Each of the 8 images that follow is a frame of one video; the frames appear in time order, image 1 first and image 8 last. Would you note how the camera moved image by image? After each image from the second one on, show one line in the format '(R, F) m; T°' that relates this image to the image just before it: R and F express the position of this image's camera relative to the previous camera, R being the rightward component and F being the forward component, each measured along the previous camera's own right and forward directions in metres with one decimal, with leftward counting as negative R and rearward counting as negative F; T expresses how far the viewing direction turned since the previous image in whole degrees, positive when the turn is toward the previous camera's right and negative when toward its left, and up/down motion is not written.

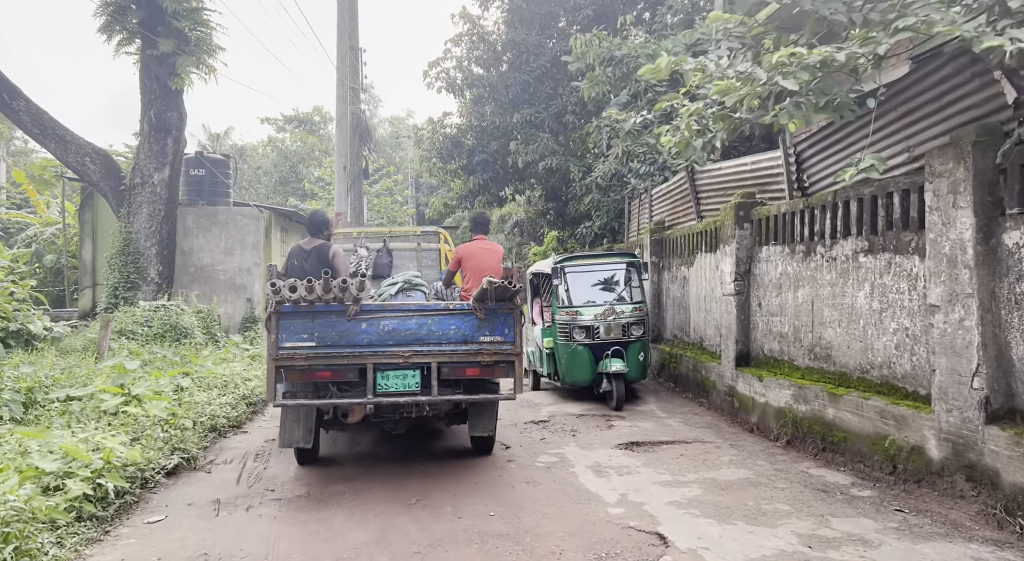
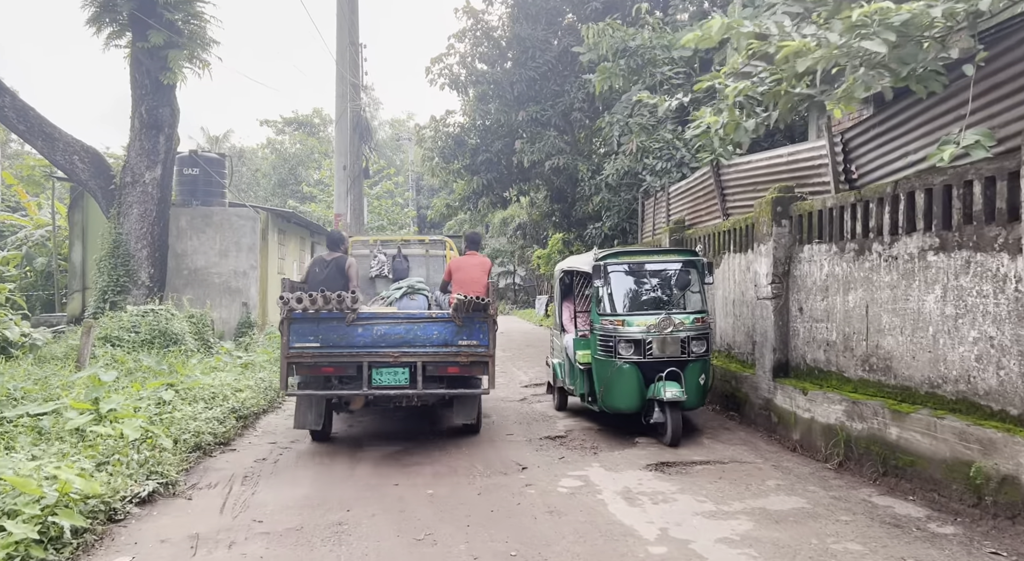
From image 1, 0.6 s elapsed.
(-0.1, +0.6) m; 0°
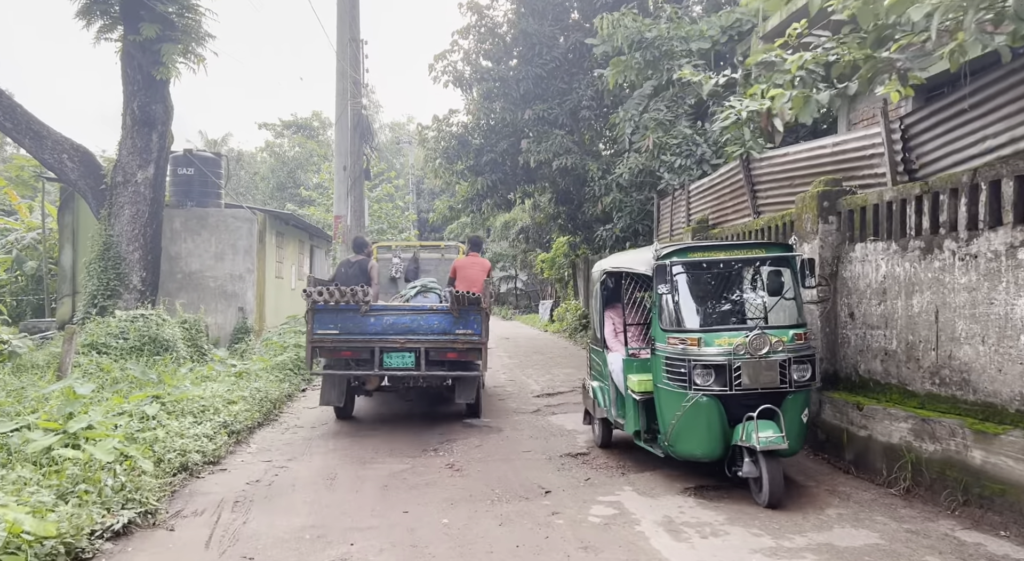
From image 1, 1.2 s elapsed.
(-0.2, +0.6) m; 0°
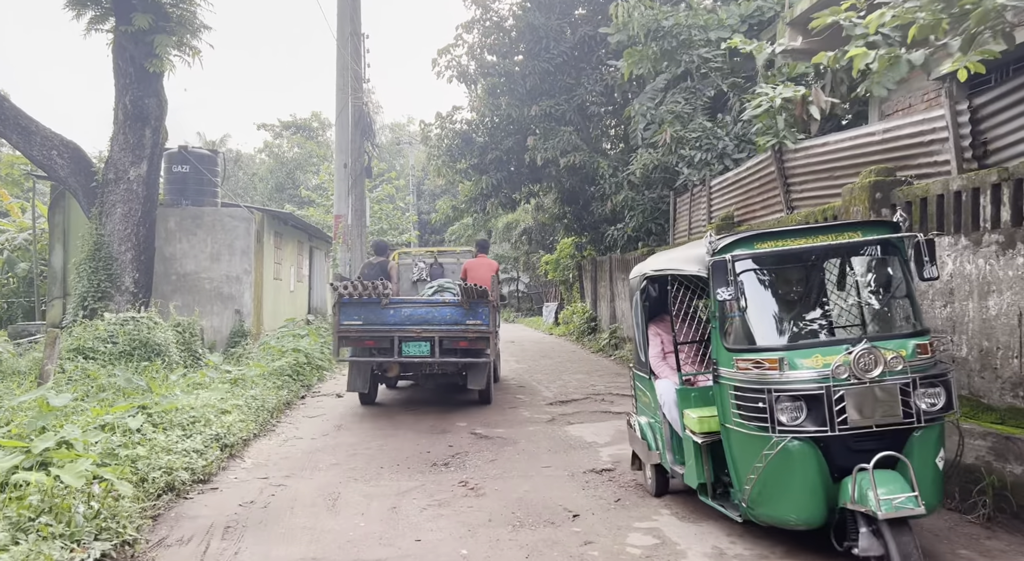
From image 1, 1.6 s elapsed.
(-0.1, +0.5) m; 0°
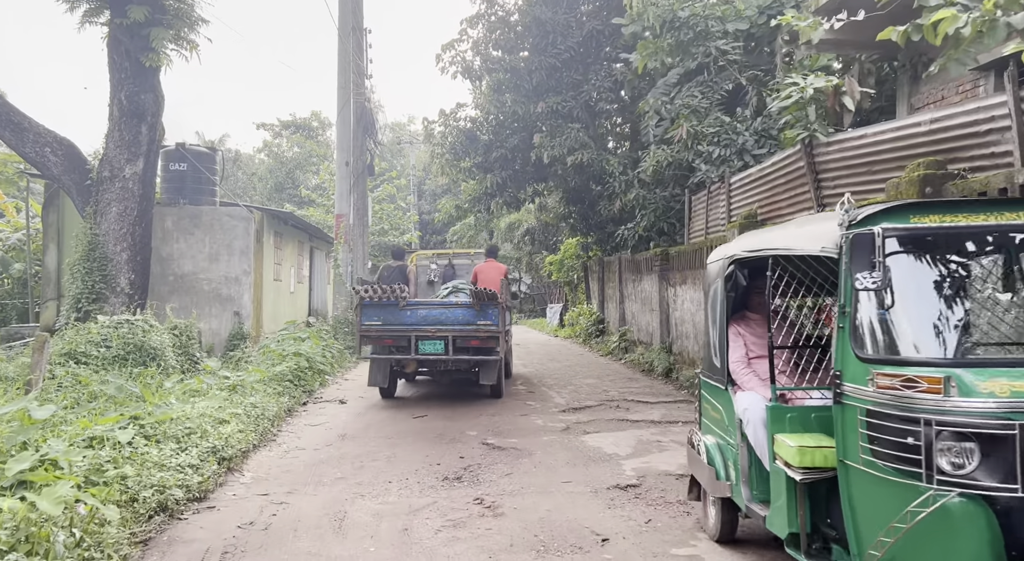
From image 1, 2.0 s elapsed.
(-0.1, +0.4) m; 0°
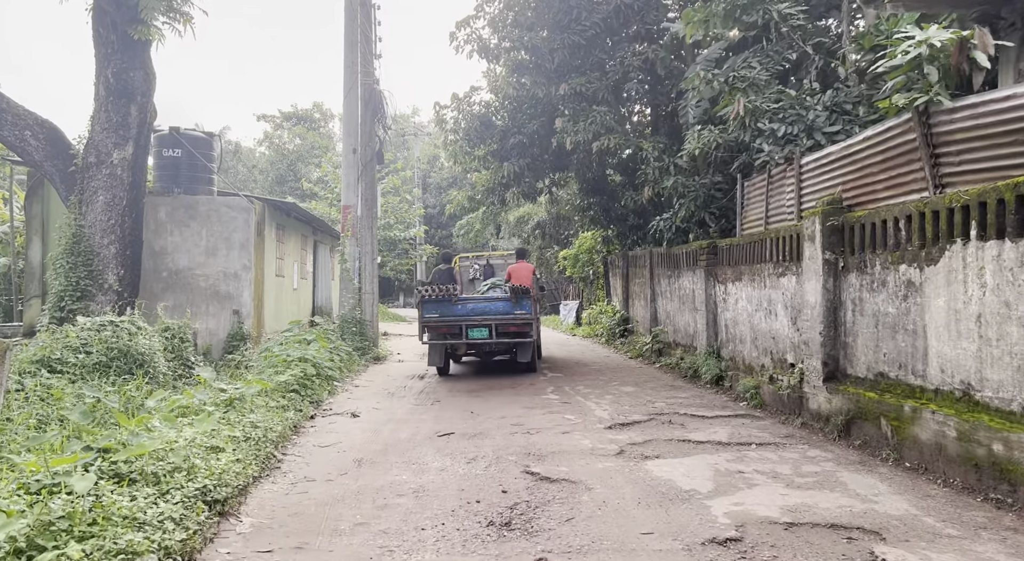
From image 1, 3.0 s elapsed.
(-0.4, +1.2) m; 0°
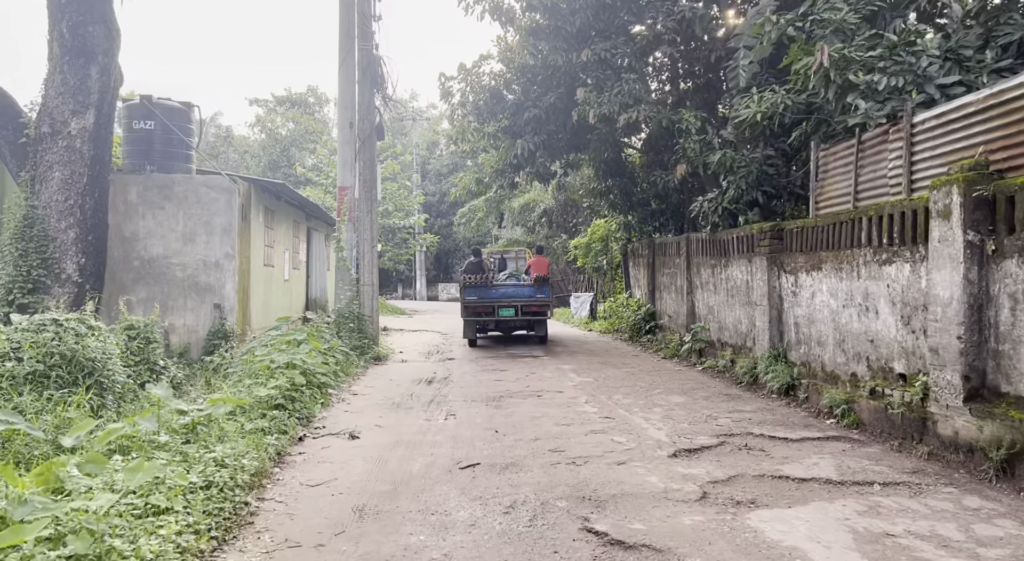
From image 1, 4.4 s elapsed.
(-0.3, +1.6) m; 0°
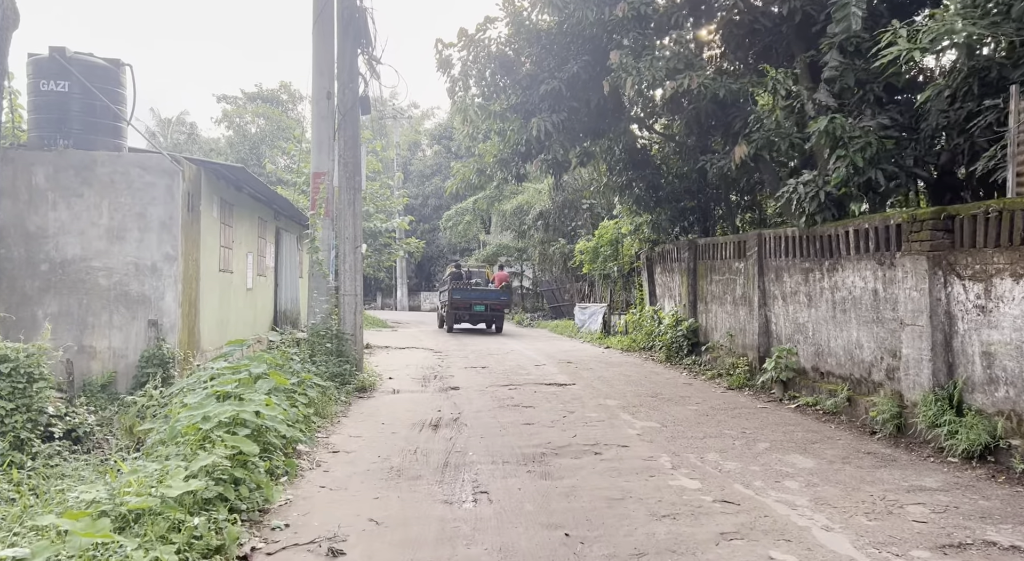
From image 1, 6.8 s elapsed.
(-0.6, +2.7) m; +2°
